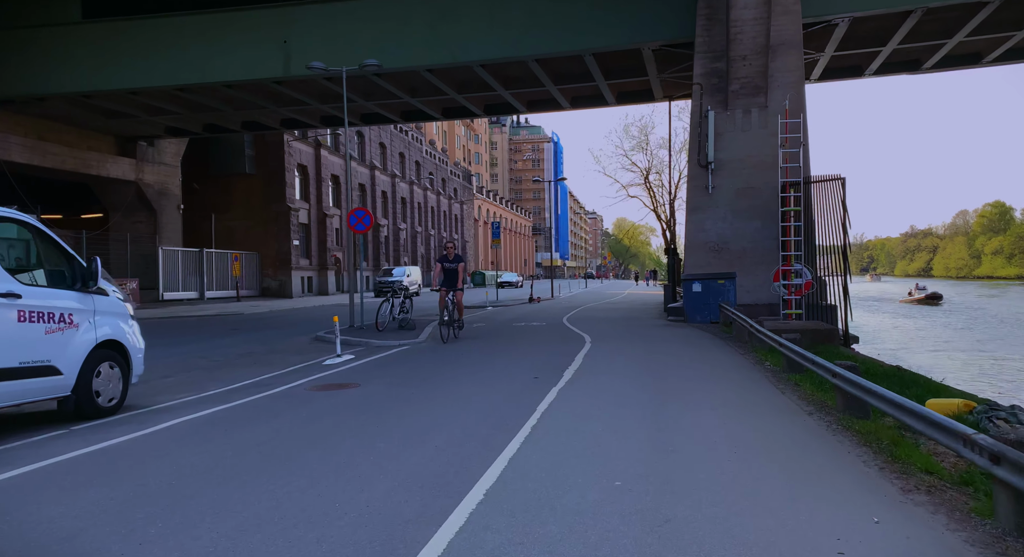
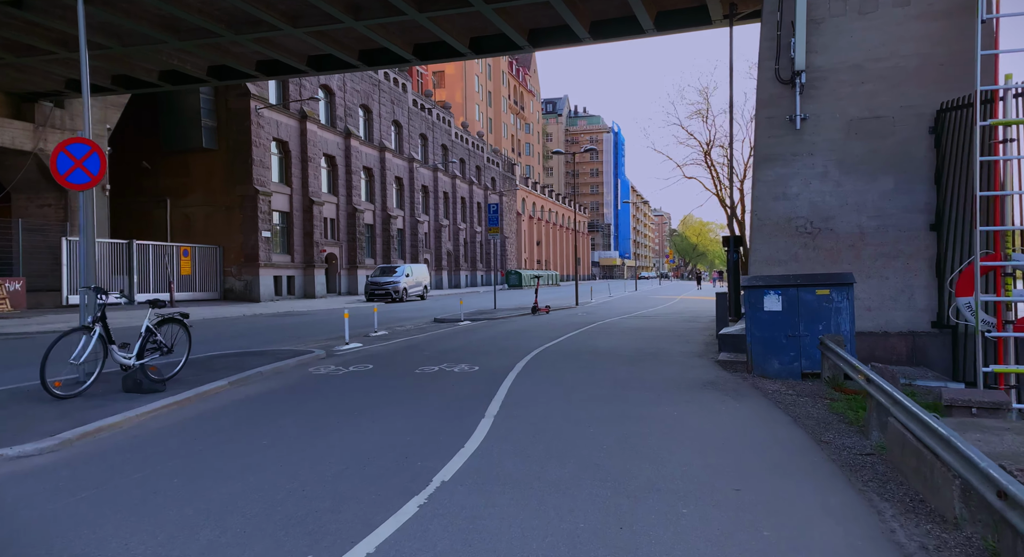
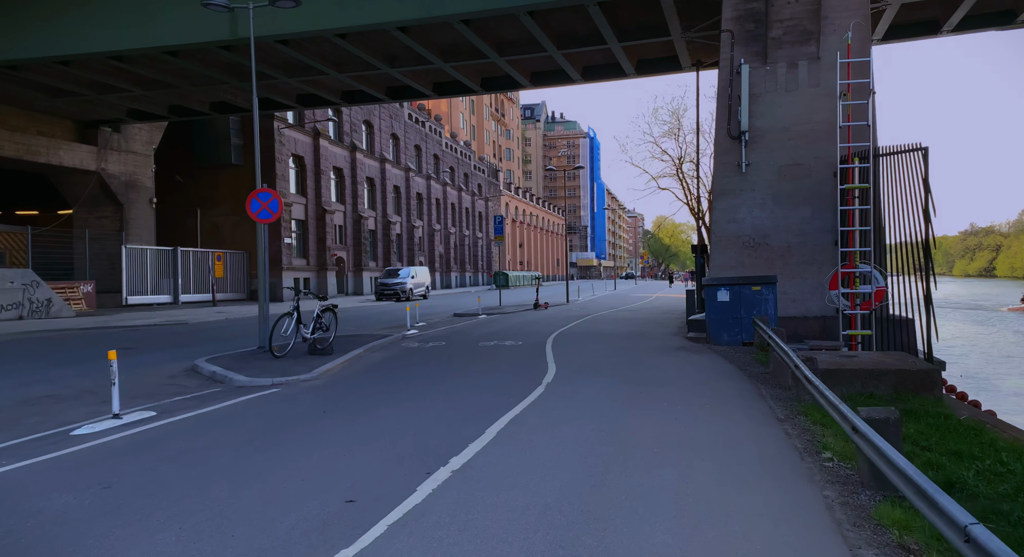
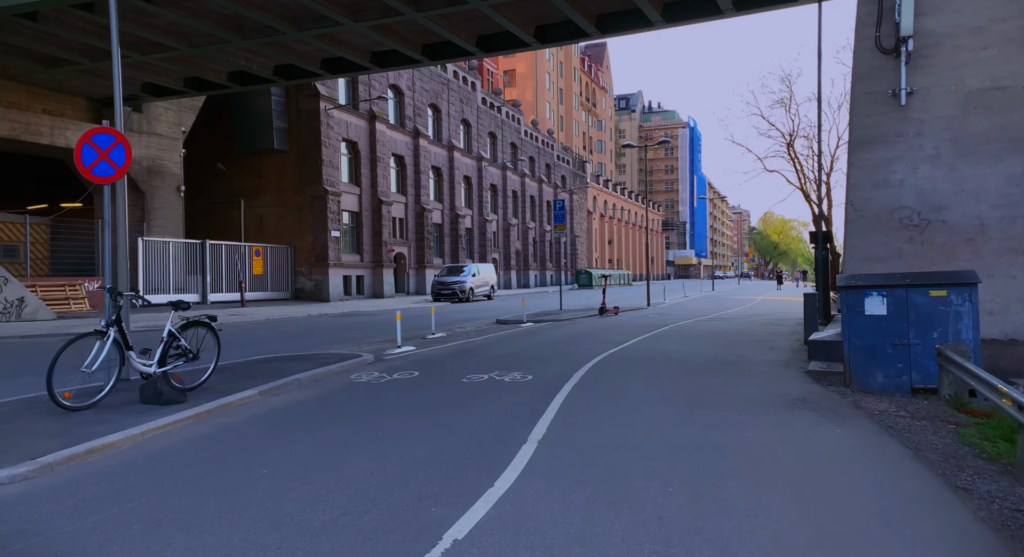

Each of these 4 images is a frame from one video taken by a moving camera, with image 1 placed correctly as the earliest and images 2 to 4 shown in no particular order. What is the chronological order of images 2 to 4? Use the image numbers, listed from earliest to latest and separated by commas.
3, 2, 4
